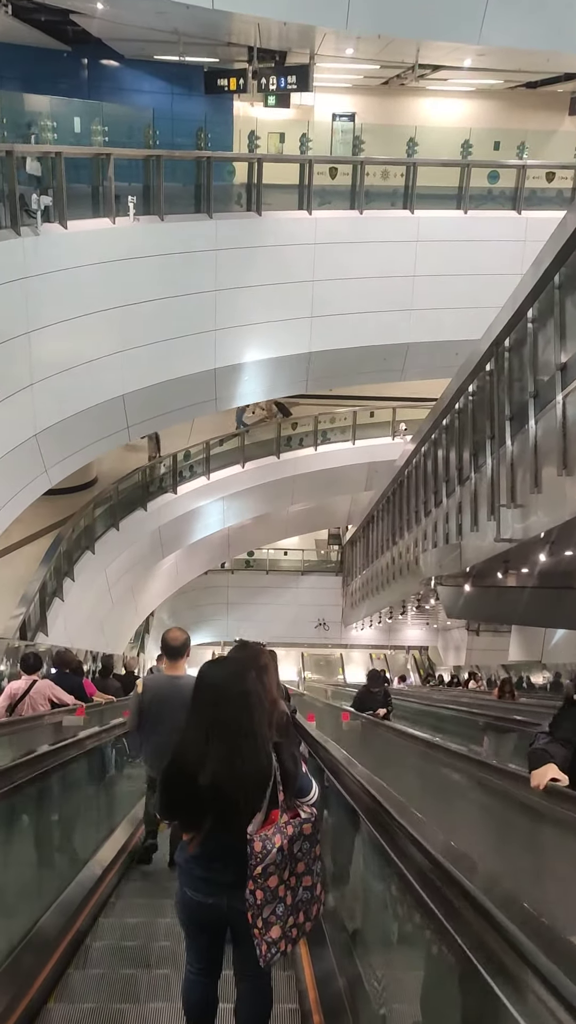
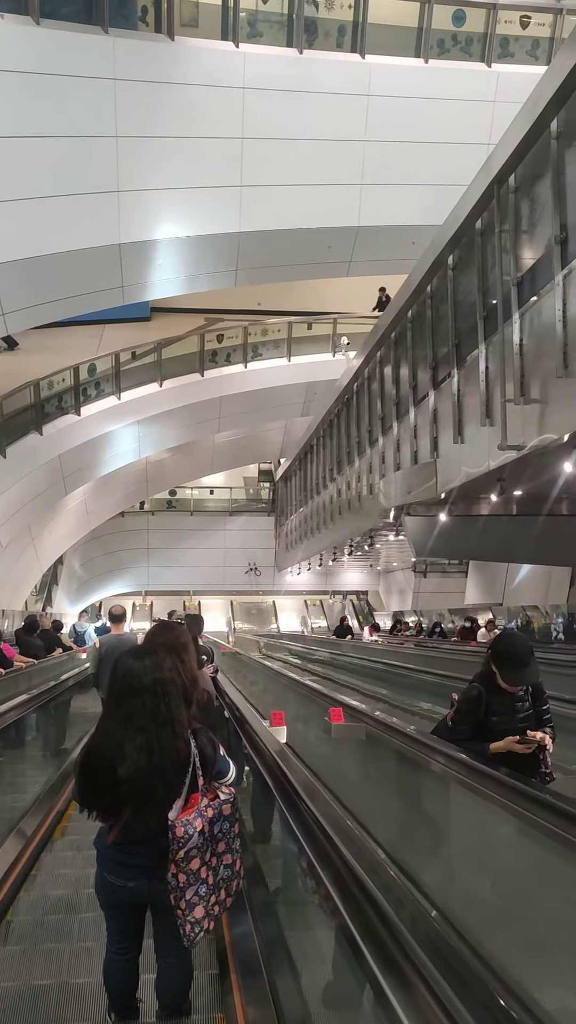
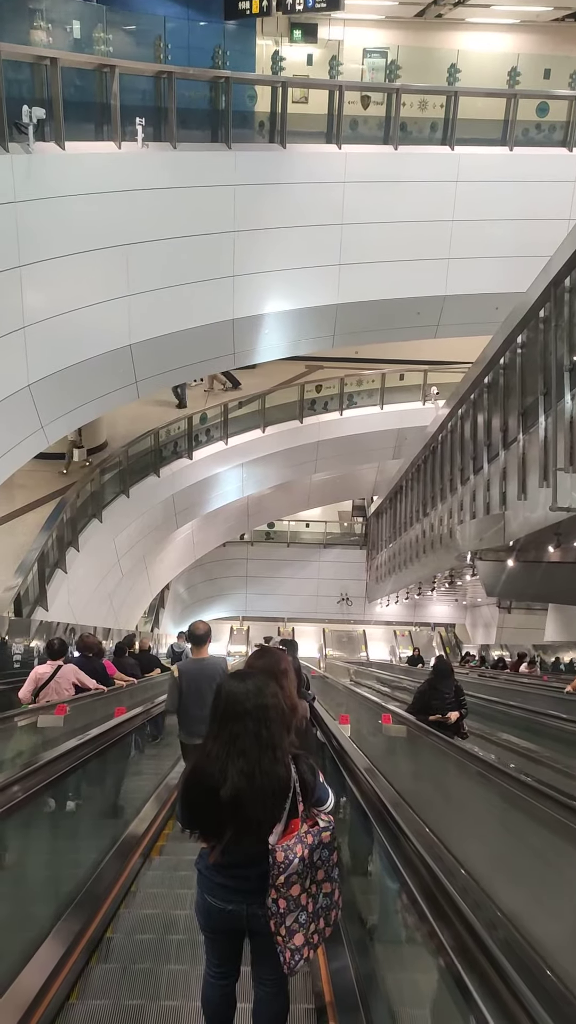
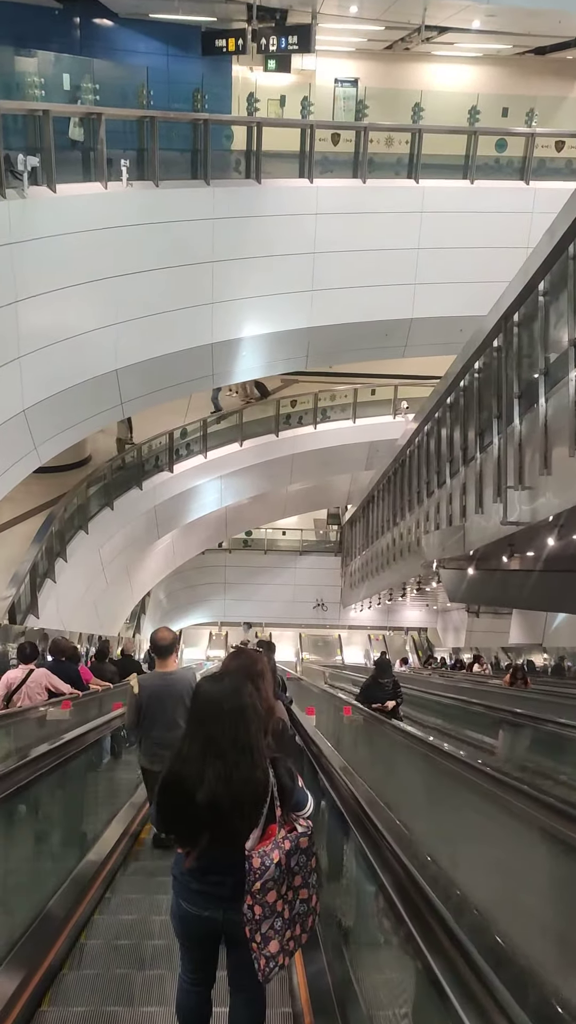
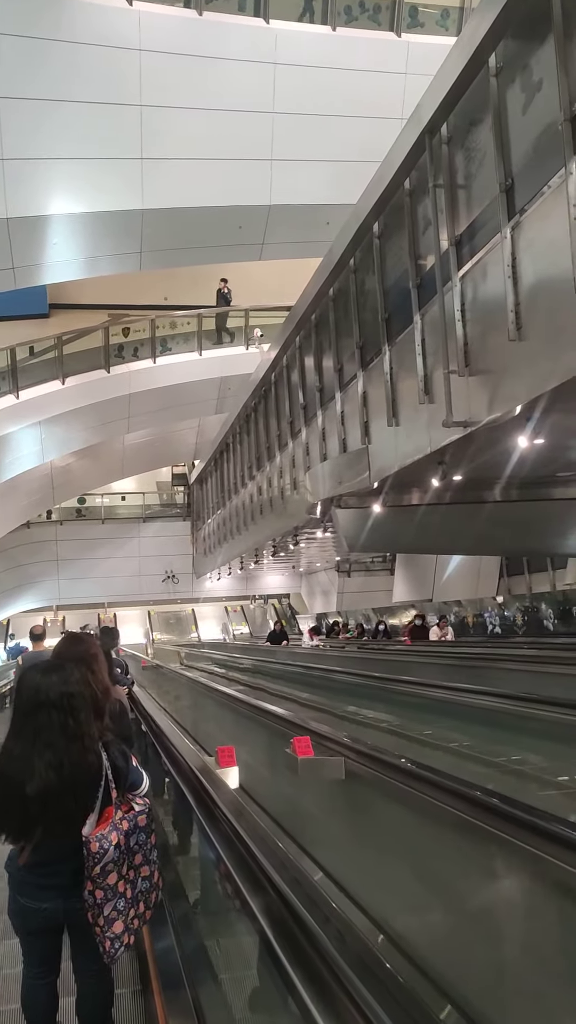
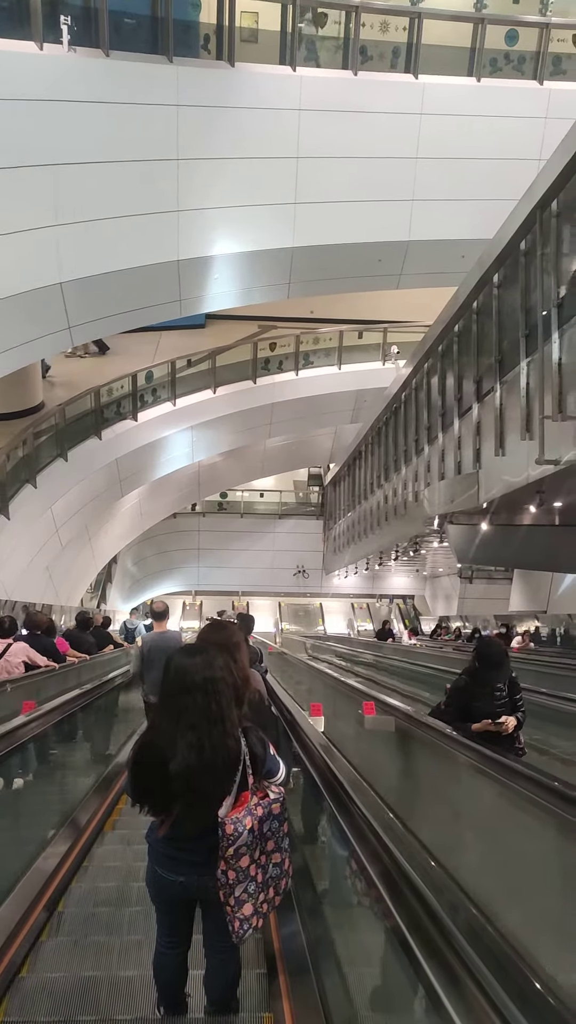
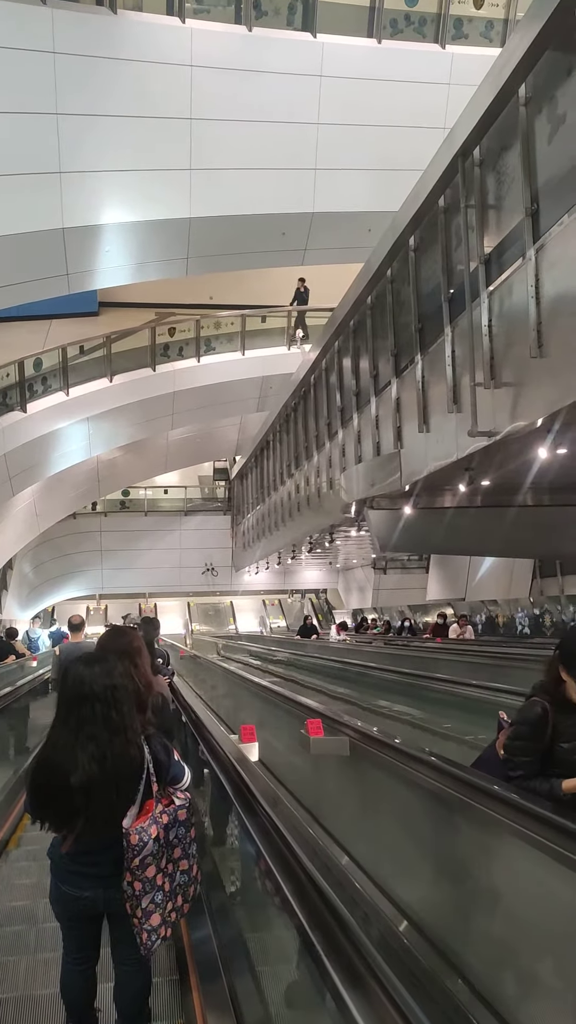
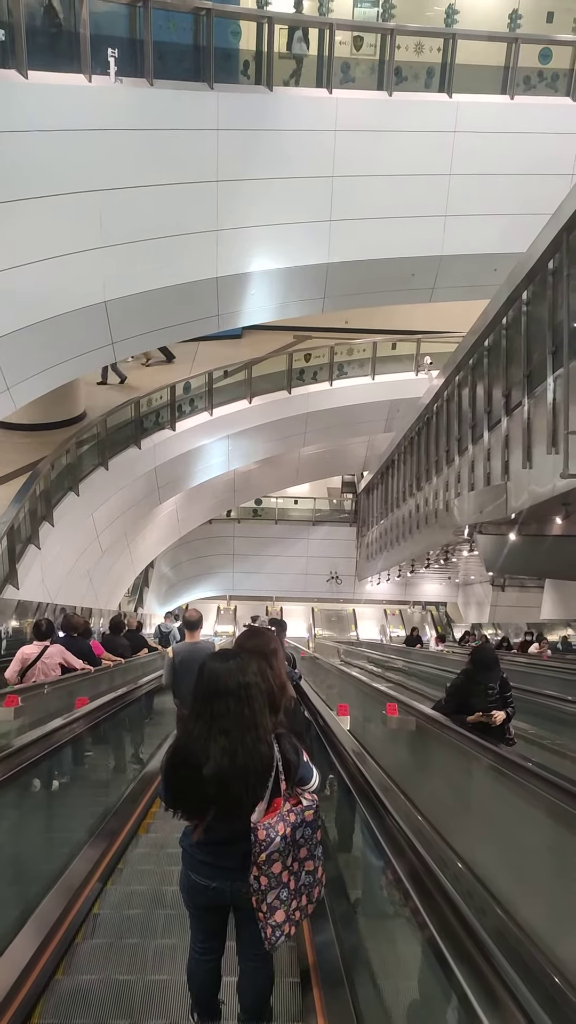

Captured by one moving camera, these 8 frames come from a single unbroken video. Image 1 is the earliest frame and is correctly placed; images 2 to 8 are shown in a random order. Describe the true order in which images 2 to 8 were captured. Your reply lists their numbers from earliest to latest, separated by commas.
4, 3, 8, 6, 2, 7, 5
